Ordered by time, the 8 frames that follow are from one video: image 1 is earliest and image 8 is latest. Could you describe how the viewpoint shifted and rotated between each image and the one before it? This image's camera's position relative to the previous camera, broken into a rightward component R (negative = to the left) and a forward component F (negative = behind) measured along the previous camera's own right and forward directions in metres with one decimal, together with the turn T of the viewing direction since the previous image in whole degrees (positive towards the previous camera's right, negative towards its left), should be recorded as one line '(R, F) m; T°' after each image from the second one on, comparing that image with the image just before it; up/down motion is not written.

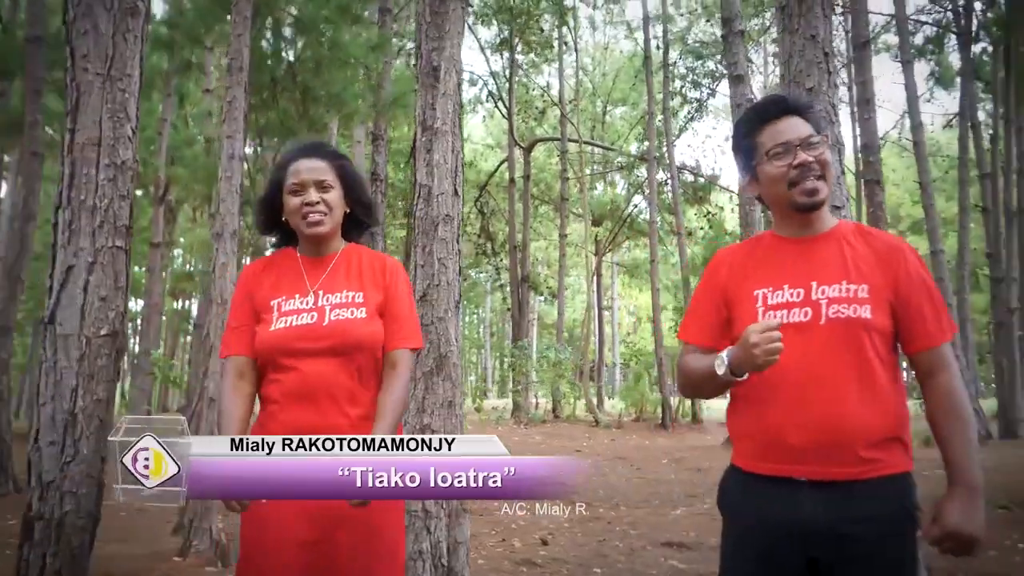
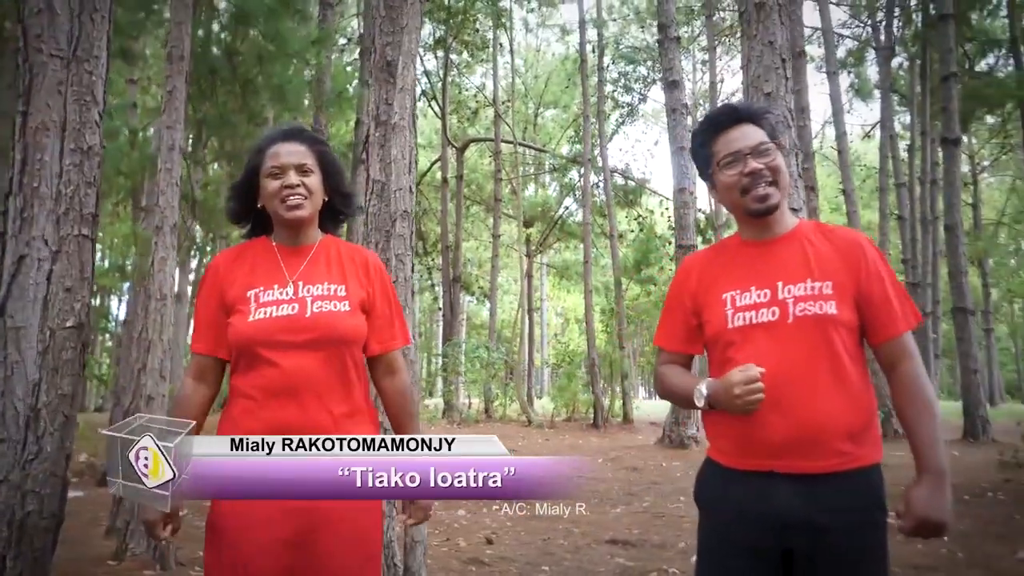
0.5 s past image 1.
(-0.1, 0.0) m; +5°
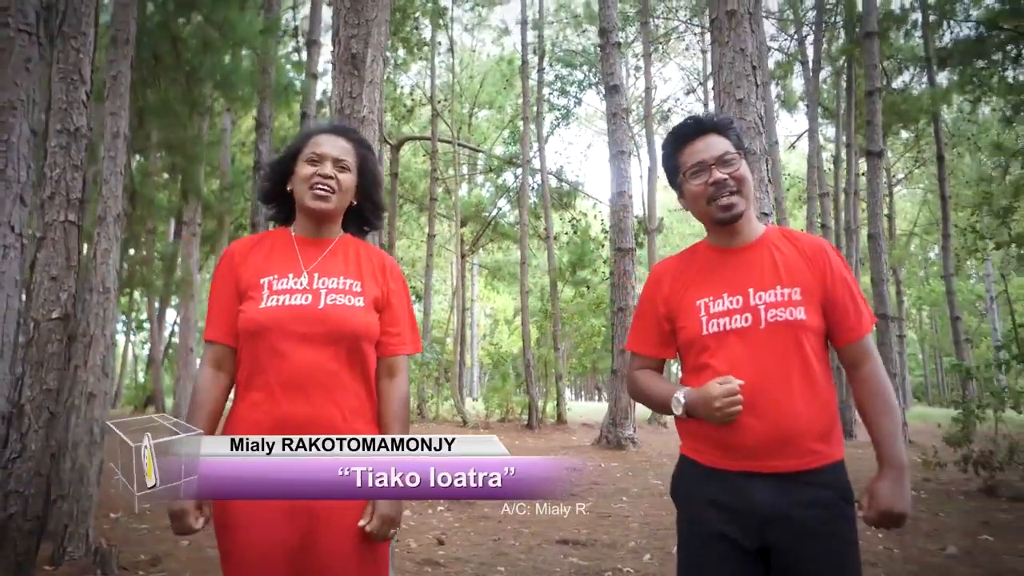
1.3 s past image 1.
(-0.2, 0.0) m; +5°
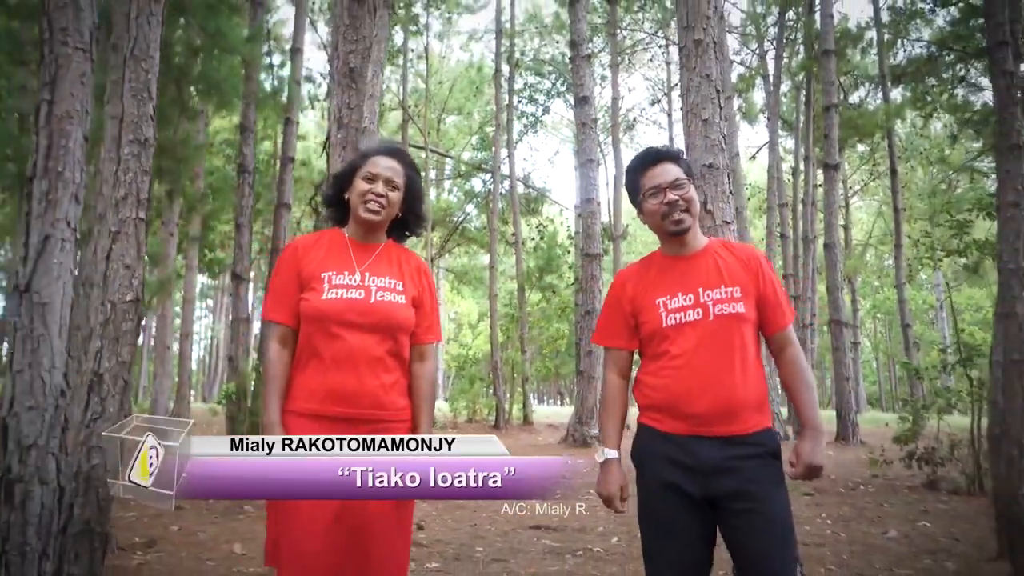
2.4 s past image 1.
(-0.1, -0.3) m; +3°
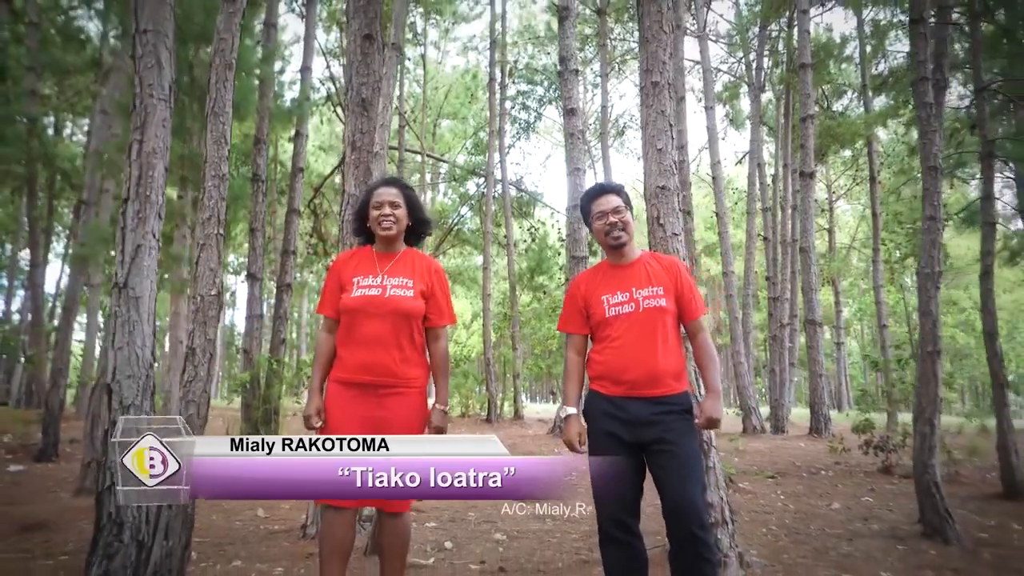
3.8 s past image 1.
(0.0, -0.7) m; 0°
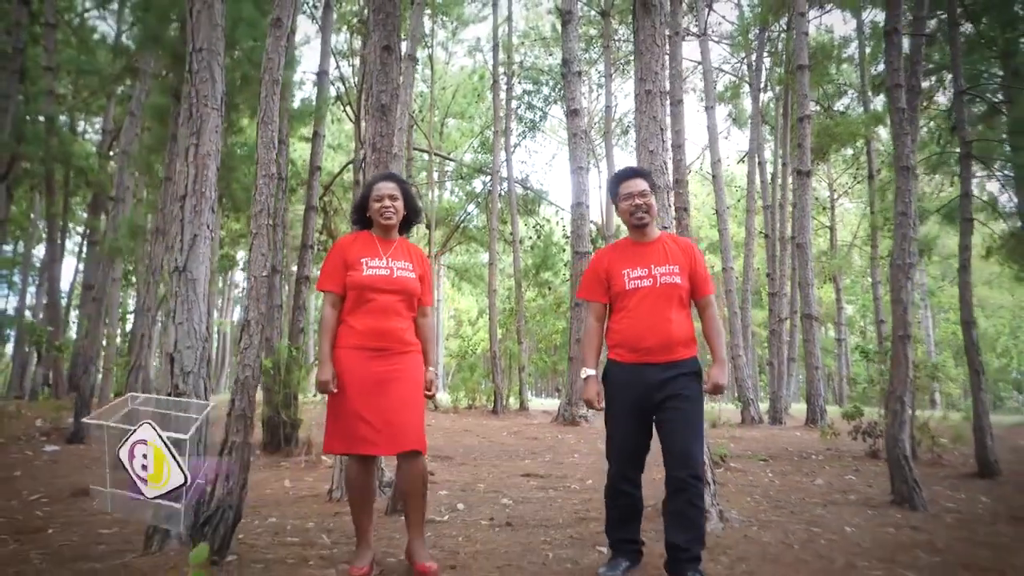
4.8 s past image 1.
(0.0, -0.4) m; 0°
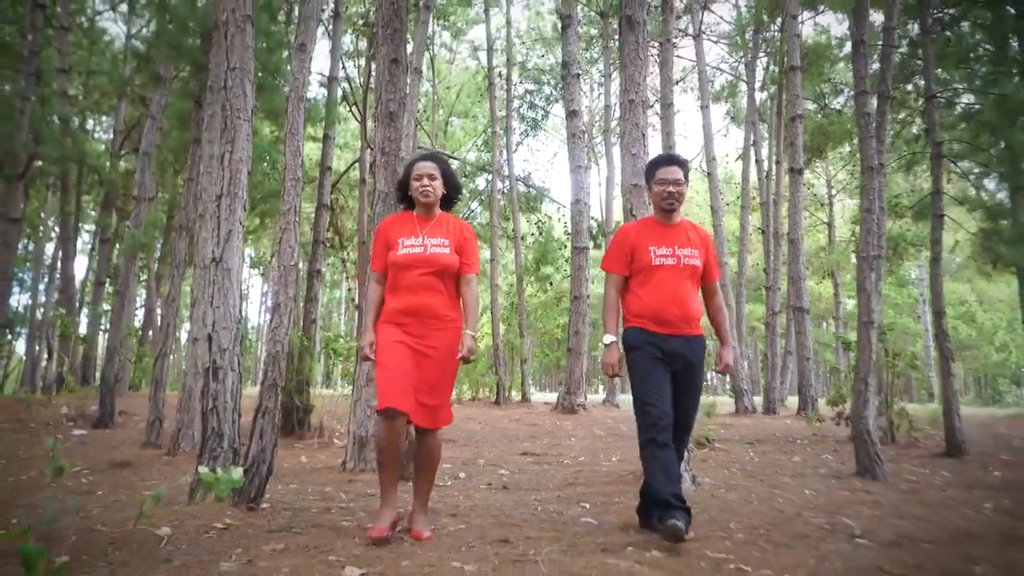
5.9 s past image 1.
(+0.1, -0.5) m; 0°
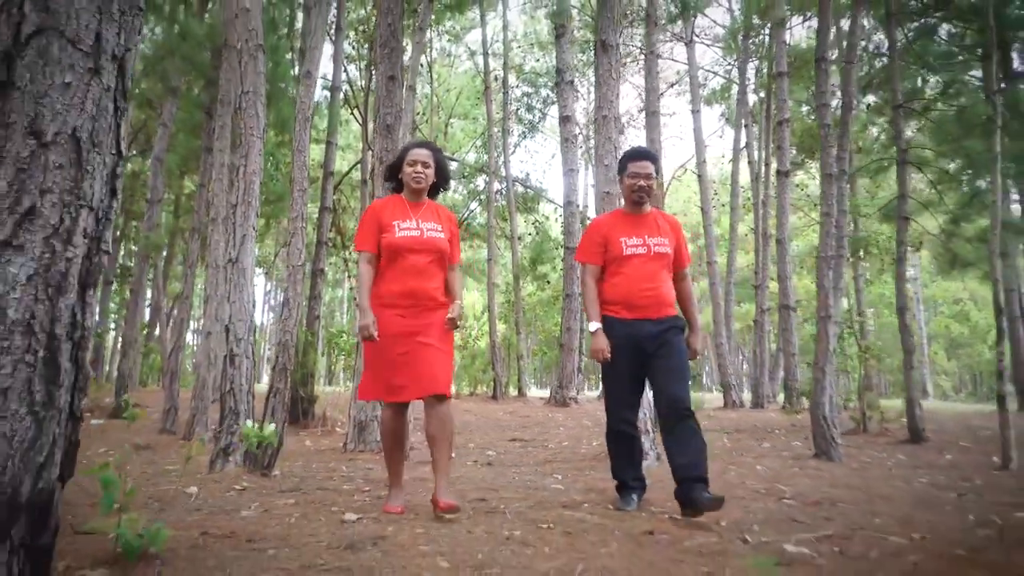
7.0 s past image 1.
(+0.1, -0.5) m; 0°
